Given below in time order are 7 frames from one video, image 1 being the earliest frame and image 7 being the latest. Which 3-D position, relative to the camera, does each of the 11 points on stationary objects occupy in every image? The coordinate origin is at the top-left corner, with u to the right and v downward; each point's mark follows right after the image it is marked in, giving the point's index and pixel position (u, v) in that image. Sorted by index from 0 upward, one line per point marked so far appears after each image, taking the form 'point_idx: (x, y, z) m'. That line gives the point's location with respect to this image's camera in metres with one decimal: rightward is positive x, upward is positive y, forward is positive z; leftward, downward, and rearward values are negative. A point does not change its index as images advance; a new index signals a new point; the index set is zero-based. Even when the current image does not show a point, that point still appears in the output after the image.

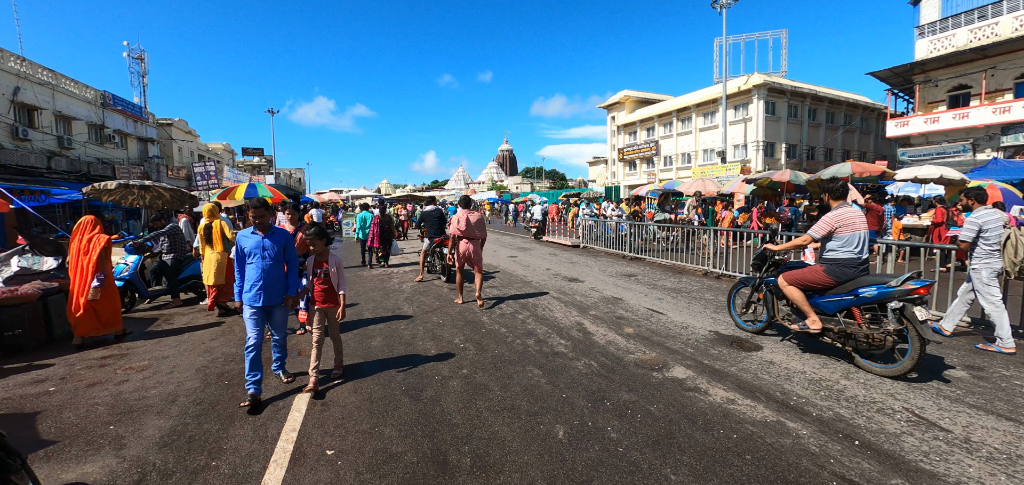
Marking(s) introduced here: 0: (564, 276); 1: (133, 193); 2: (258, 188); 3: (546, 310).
0: (+1.0, -0.7, +8.5) m
1: (-8.6, +1.1, +9.8) m
2: (-8.3, +1.8, +14.3) m
3: (+0.5, -0.9, +6.1) m
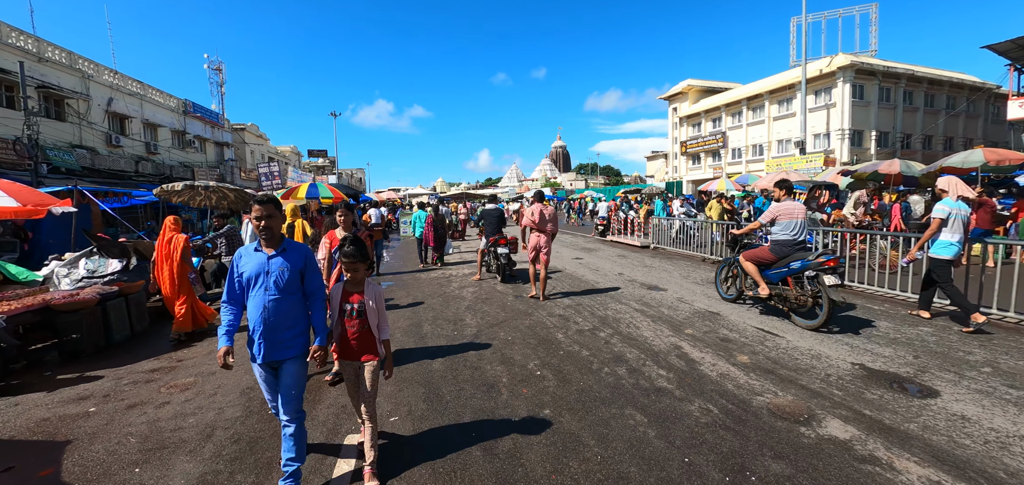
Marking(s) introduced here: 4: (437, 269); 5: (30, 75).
0: (+2.3, -0.7, +7.5) m
1: (-7.2, +1.1, +9.9) m
2: (-6.3, +1.8, +14.3) m
3: (+1.4, -1.0, +5.1) m
4: (-1.8, -0.6, +10.3) m
5: (-21.9, +7.6, +19.6) m
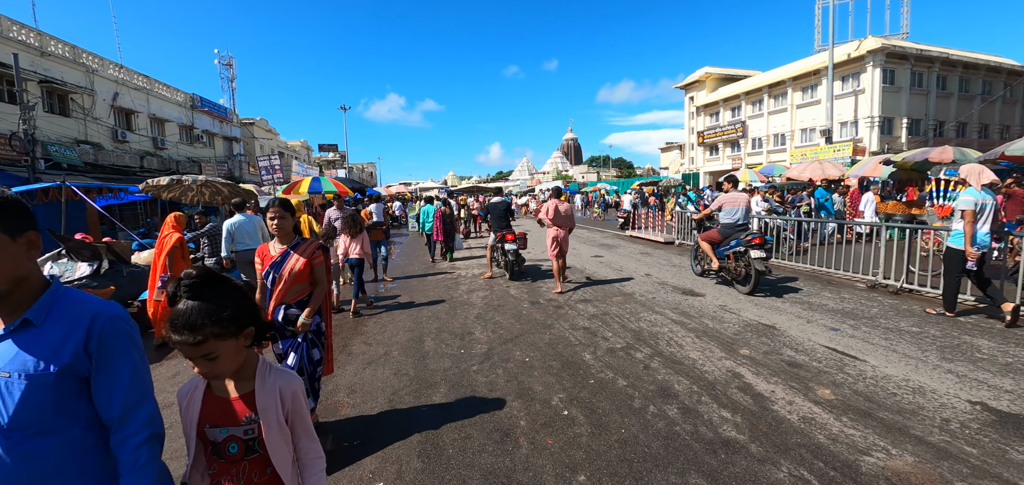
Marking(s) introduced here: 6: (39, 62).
0: (+2.5, -0.7, +6.6) m
1: (-6.9, +1.1, +9.3) m
2: (-5.9, +1.9, +13.6) m
3: (+1.6, -1.0, +4.2) m
4: (-1.5, -0.6, +9.5) m
5: (-21.4, +7.7, +19.2) m
6: (-21.5, +8.2, +19.7) m
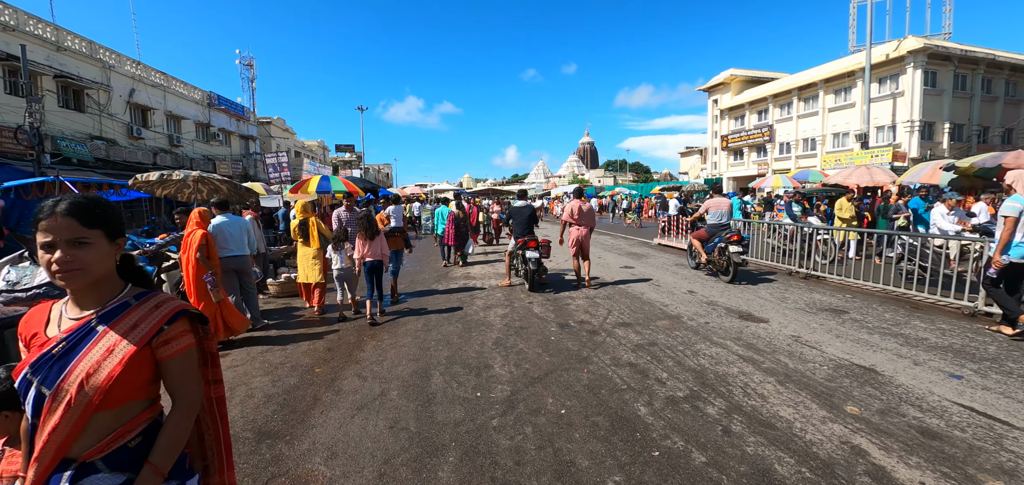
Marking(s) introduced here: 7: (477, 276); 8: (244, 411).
0: (+2.8, -0.9, +5.6) m
1: (-6.4, +1.1, +8.6) m
2: (-5.3, +1.9, +12.9) m
3: (+1.8, -1.2, +3.3) m
4: (-1.1, -0.7, +8.6) m
5: (-20.5, +7.8, +19.0) m
6: (-20.6, +8.4, +19.5) m
7: (-0.7, -0.7, +8.5) m
8: (-2.1, -1.3, +3.3) m
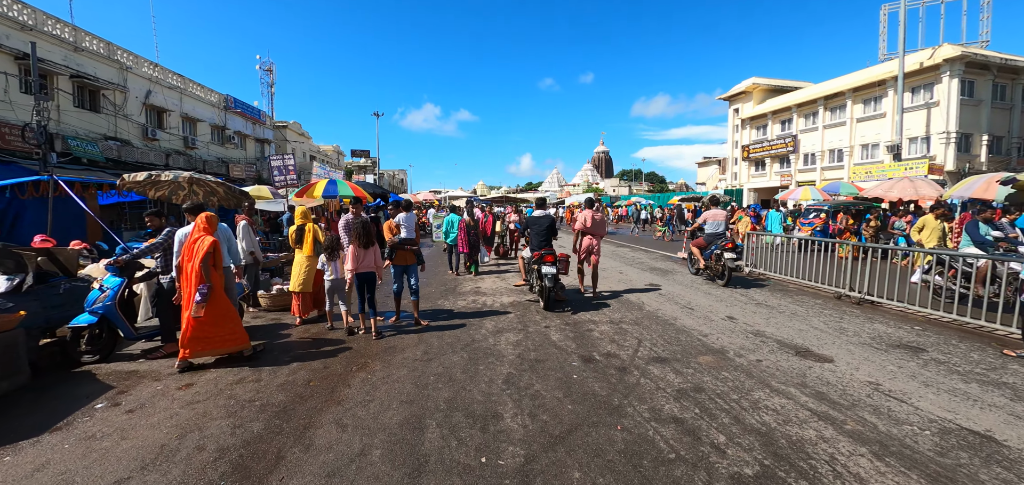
0: (+3.0, -1.1, +4.8) m
1: (-6.2, +1.0, +8.0) m
2: (-4.9, +1.6, +12.3) m
3: (+1.9, -1.3, +2.4) m
4: (-0.8, -0.9, +7.9) m
5: (-19.7, +7.8, +19.0) m
6: (-19.8, +8.3, +19.5) m
7: (-0.5, -0.9, +7.7) m
8: (-2.0, -1.4, +2.6) m
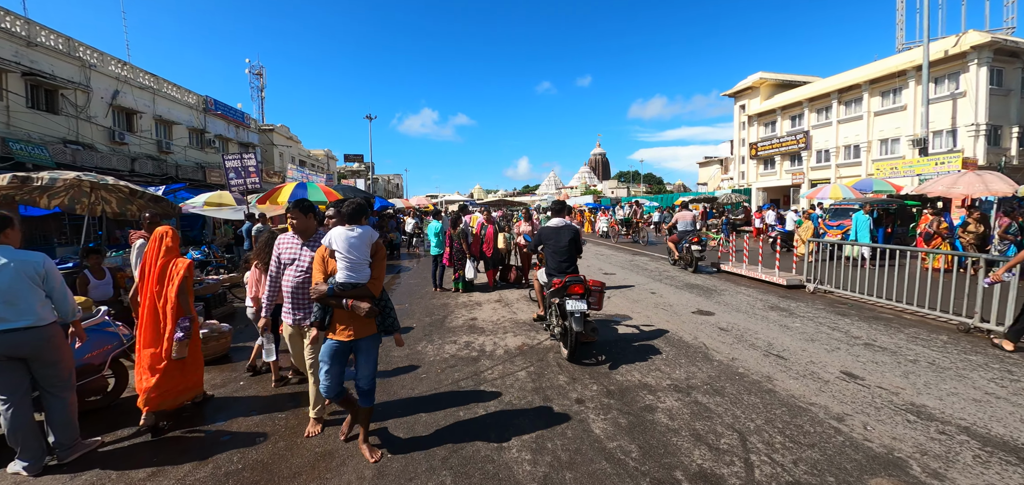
0: (+3.1, -1.3, +2.8) m
1: (-6.1, +0.7, +6.1) m
2: (-4.9, +1.3, +10.4) m
3: (+2.0, -1.5, +0.5) m
4: (-0.7, -1.2, +5.9) m
5: (-19.8, +7.2, +17.1) m
6: (-19.9, +7.7, +17.5) m
7: (-0.4, -1.1, +5.8) m
8: (-1.8, -1.6, +0.7) m
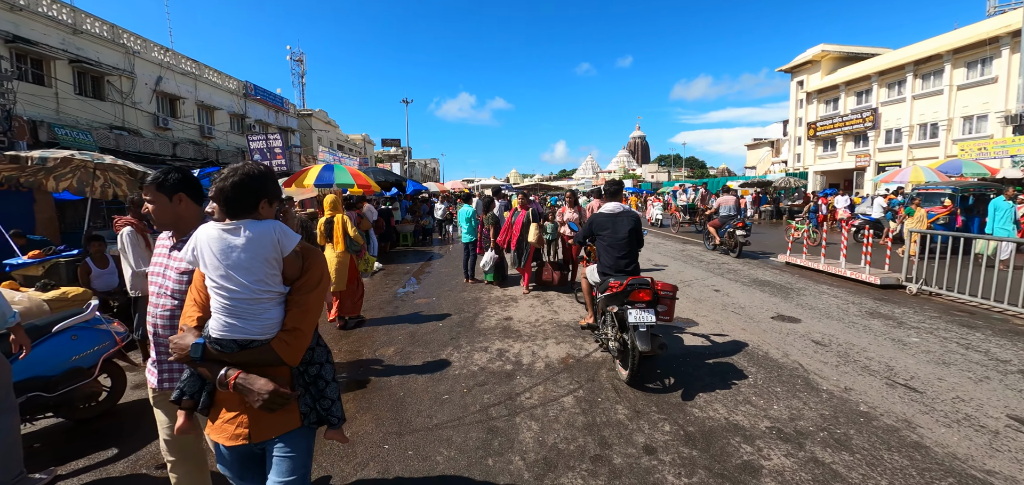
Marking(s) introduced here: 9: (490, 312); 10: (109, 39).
0: (+3.3, -1.3, +1.8) m
1: (-5.5, +0.9, +5.7) m
2: (-4.0, +1.6, +9.8) m
3: (+2.1, -1.6, -0.5) m
4: (-0.3, -1.0, +5.2) m
5: (-18.3, +7.9, +17.5) m
6: (-18.3, +8.4, +17.9) m
7: (+0.1, -1.0, +5.0) m
8: (-1.8, -1.7, 0.0) m
9: (-0.3, -0.9, +5.9) m
10: (-18.3, +9.3, +19.6) m
